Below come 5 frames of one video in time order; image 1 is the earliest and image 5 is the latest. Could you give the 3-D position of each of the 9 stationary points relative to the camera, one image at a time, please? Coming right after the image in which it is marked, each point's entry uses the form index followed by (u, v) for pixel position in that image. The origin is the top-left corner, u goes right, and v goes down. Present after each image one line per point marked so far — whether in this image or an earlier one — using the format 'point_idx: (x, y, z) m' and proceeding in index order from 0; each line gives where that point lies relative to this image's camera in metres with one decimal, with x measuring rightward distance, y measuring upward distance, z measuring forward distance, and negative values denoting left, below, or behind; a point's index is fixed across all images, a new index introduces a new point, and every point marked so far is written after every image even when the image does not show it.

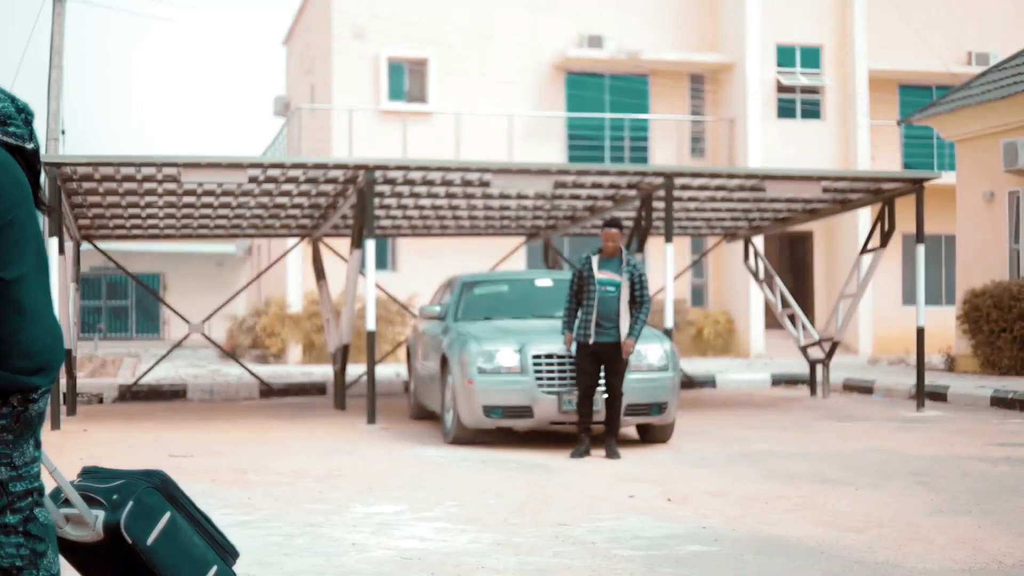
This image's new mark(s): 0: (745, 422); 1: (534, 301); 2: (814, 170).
0: (+2.7, -1.5, +14.3) m
1: (+0.2, -0.1, +13.9) m
2: (+3.5, +1.4, +14.3) m
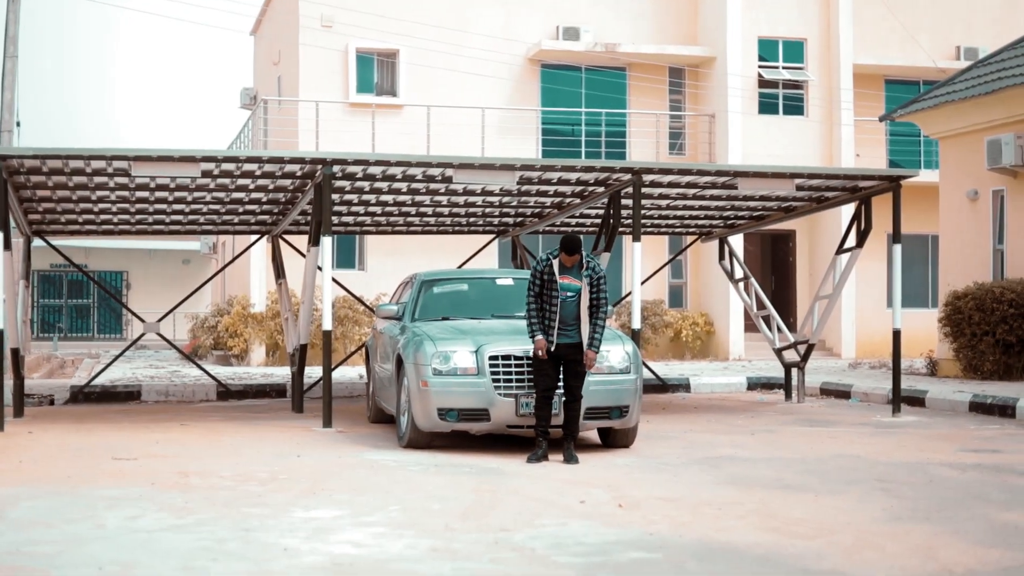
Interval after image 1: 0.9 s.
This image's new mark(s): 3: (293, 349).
0: (+2.3, -1.5, +13.9) m
1: (-0.2, -0.1, +13.4) m
2: (+3.0, +1.4, +13.8) m
3: (-2.6, -0.7, +14.9) m
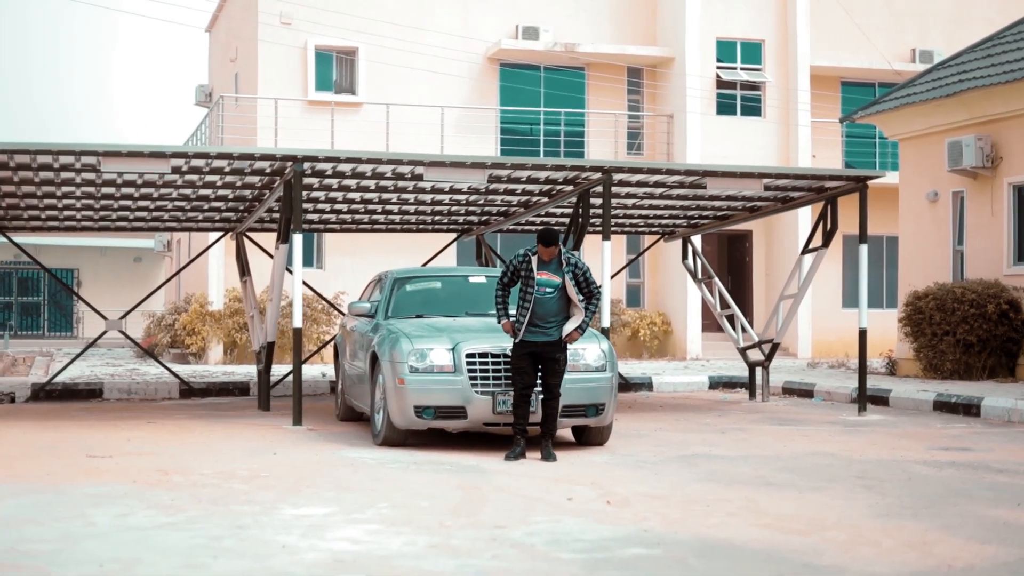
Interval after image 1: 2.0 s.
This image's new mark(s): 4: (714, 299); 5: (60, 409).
0: (+1.9, -1.5, +14.0) m
1: (-0.5, -0.1, +13.3) m
2: (+2.7, +1.4, +14.0) m
3: (-3.0, -0.7, +14.7) m
4: (+2.7, -0.1, +16.4) m
5: (-4.9, -1.3, +13.5) m
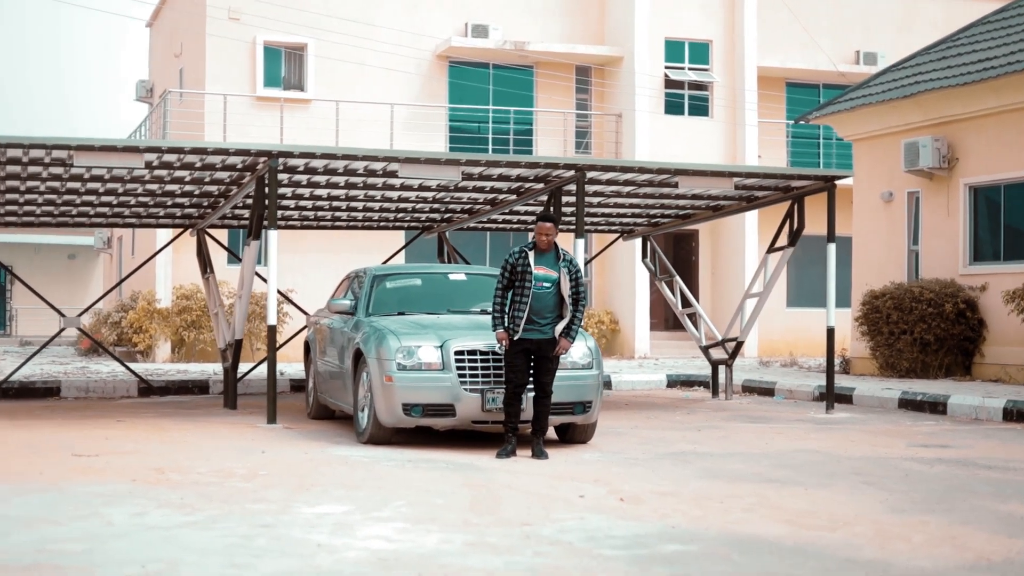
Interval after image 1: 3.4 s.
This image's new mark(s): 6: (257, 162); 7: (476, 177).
0: (+1.6, -1.5, +14.1) m
1: (-0.7, -0.1, +13.2) m
2: (+2.4, +1.4, +14.2) m
3: (-3.3, -0.6, +14.3) m
4: (+2.1, -0.1, +16.5) m
5: (-5.1, -1.3, +13.0) m
6: (-2.7, +1.4, +13.3) m
7: (-0.4, +1.3, +14.3) m
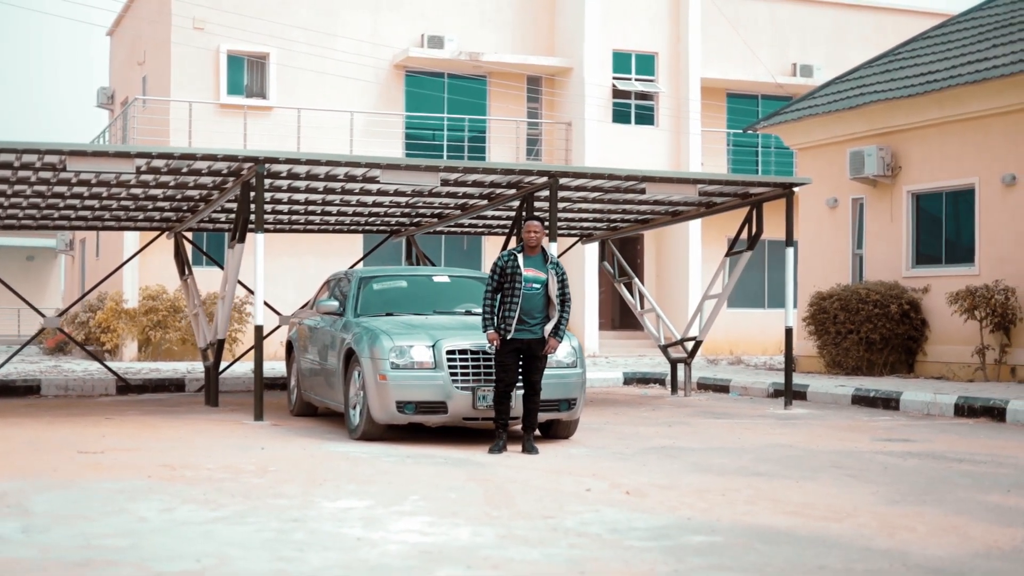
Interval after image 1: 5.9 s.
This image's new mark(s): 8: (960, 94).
0: (+1.3, -1.5, +14.7) m
1: (-0.9, -0.1, +13.6) m
2: (+2.1, +1.3, +14.8) m
3: (-3.6, -0.6, +14.5) m
4: (+1.6, -0.1, +17.2) m
5: (-5.3, -1.2, +13.0) m
6: (-2.9, +1.4, +13.5) m
7: (-0.7, +1.3, +14.7) m
8: (+6.9, +3.0, +19.5) m
